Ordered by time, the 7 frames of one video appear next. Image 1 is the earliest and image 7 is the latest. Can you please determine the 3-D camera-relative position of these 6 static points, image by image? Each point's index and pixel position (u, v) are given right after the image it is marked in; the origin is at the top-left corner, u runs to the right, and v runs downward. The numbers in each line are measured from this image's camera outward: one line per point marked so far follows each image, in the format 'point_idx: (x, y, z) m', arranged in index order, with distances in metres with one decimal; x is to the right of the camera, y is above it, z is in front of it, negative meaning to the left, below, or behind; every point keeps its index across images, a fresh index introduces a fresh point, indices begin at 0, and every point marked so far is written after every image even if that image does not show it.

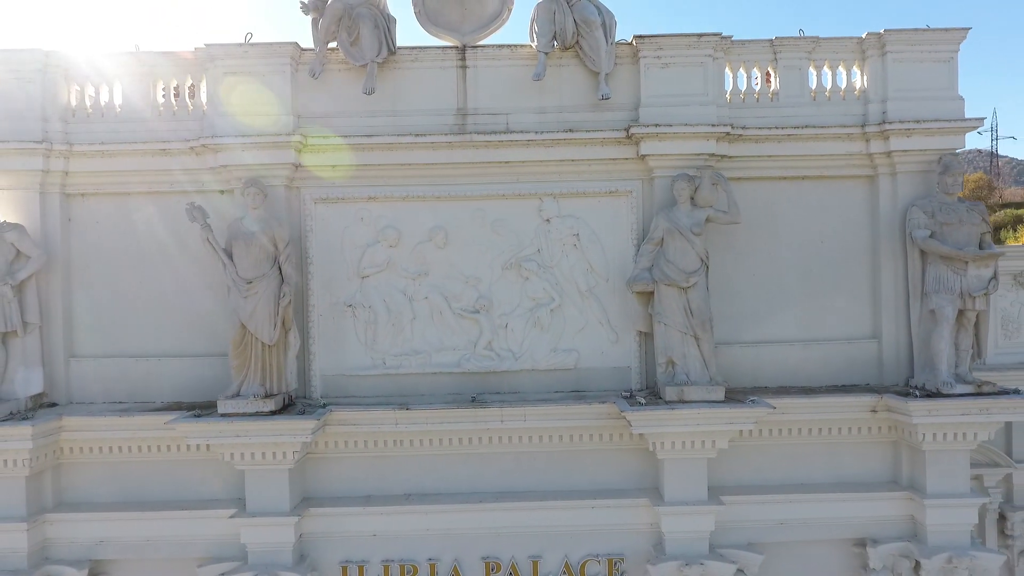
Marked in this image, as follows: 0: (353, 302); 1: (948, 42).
0: (-2.0, -0.2, +7.2) m
1: (+5.3, +3.0, +7.0) m
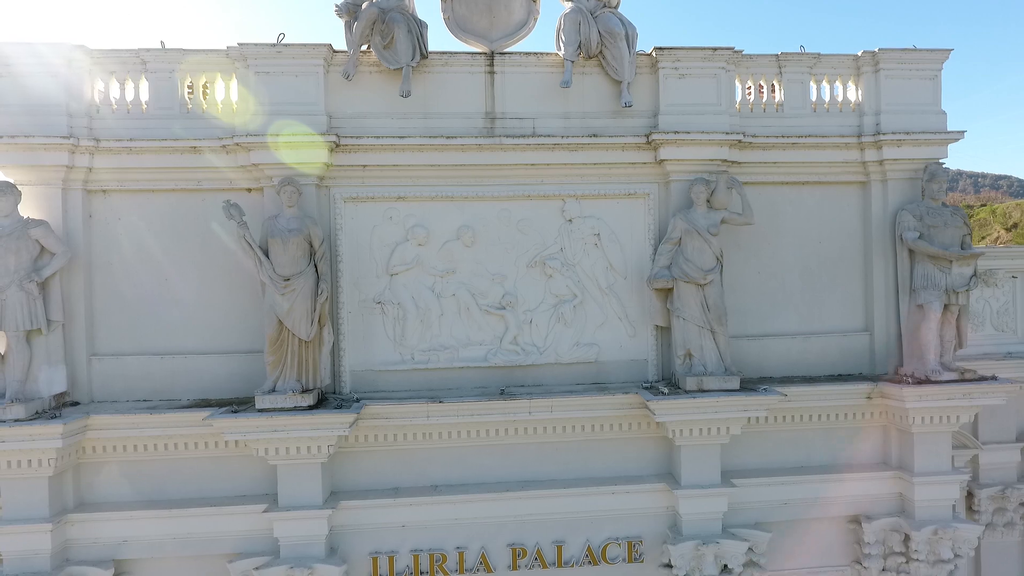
0: (-1.7, -0.1, +7.4) m
1: (+5.6, +3.0, +7.7) m
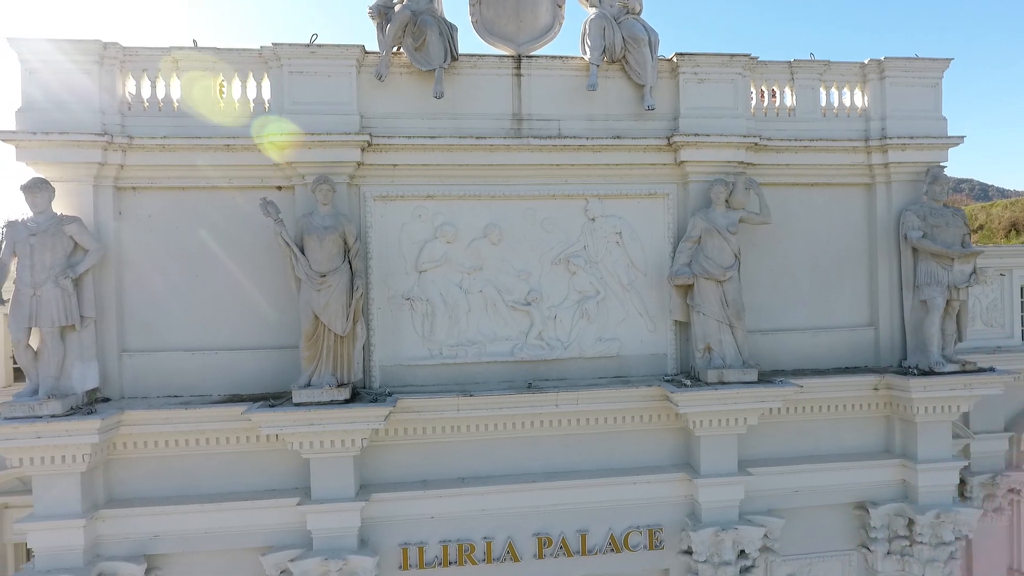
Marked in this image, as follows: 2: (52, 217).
0: (-1.3, -0.1, +7.5) m
1: (+6.0, +3.1, +8.2) m
2: (-5.2, +0.8, +6.5) m
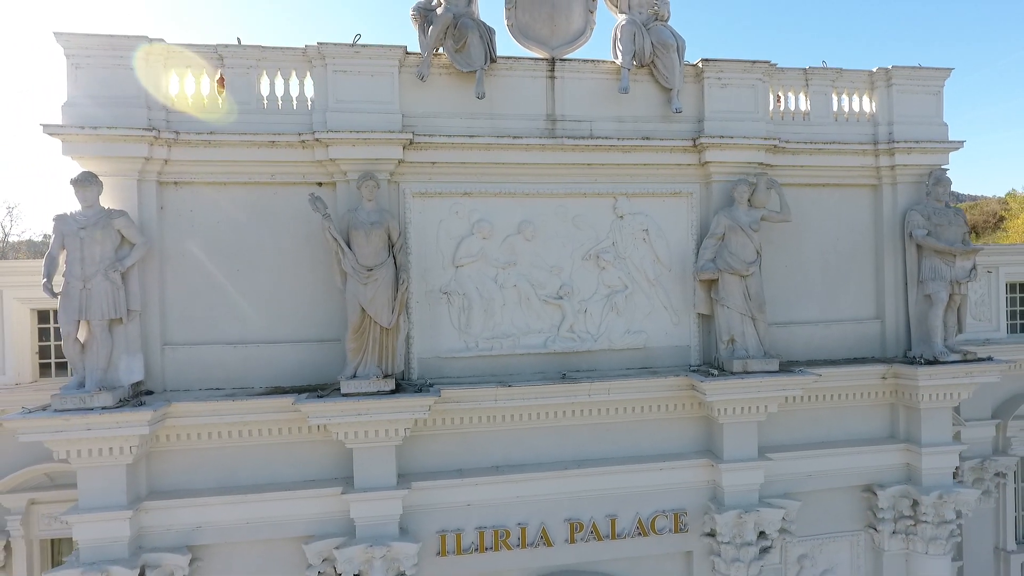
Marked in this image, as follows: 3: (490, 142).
0: (-0.8, 0.0, +7.8) m
1: (+6.4, +3.1, +8.7) m
2: (-4.7, +0.9, +6.6) m
3: (-0.3, +1.9, +7.6) m
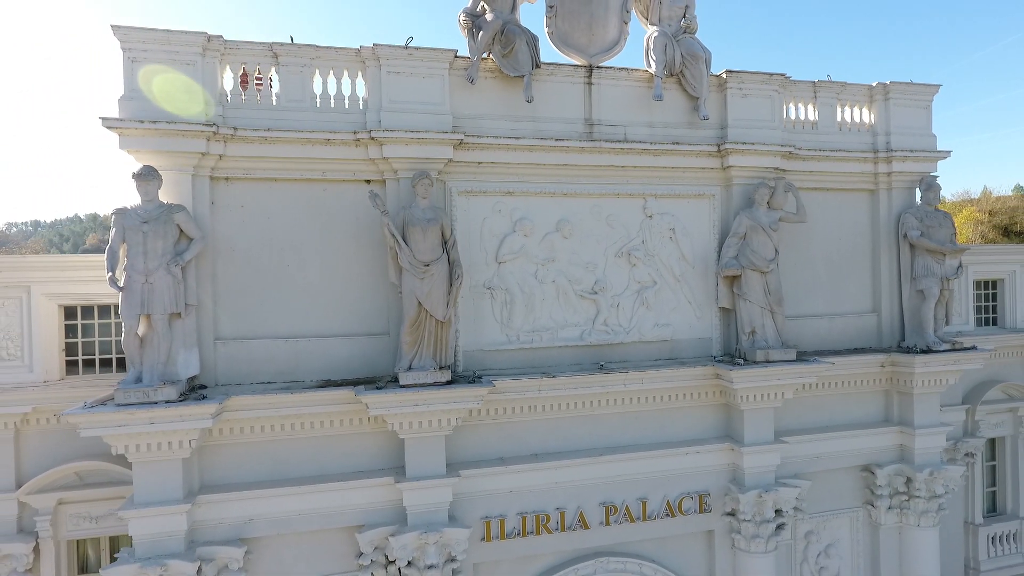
0: (-0.3, 0.0, +8.1) m
1: (+6.9, +3.2, +9.6) m
2: (-4.0, +0.9, +6.6) m
3: (+0.3, +2.0, +8.0) m
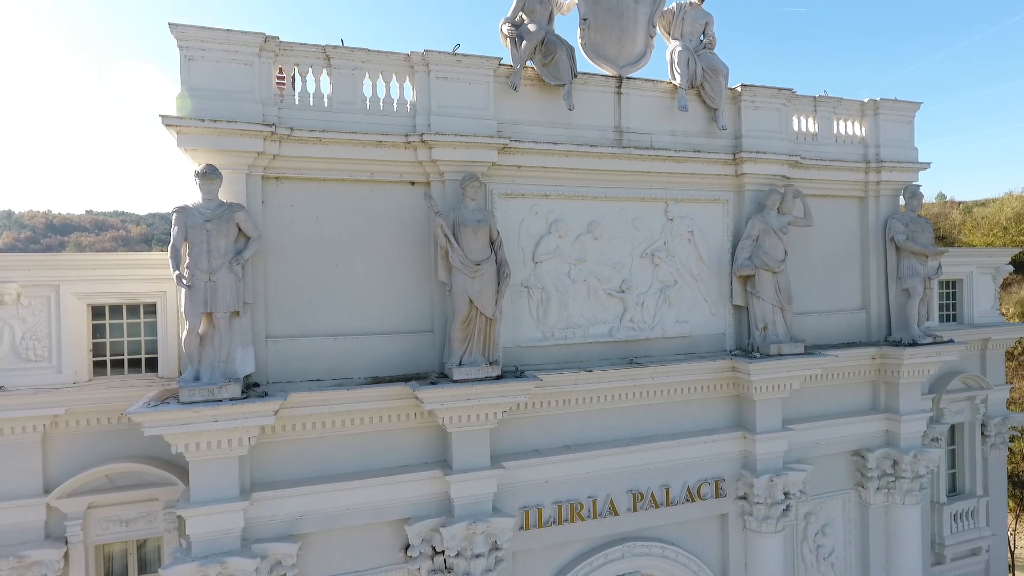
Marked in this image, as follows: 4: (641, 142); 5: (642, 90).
0: (+0.3, +0.1, +8.4) m
1: (+7.2, +3.2, +10.6) m
2: (-3.3, +1.0, +6.6) m
3: (+0.8, +2.0, +8.4) m
4: (+2.0, +2.2, +8.9) m
5: (+2.0, +3.0, +8.9) m
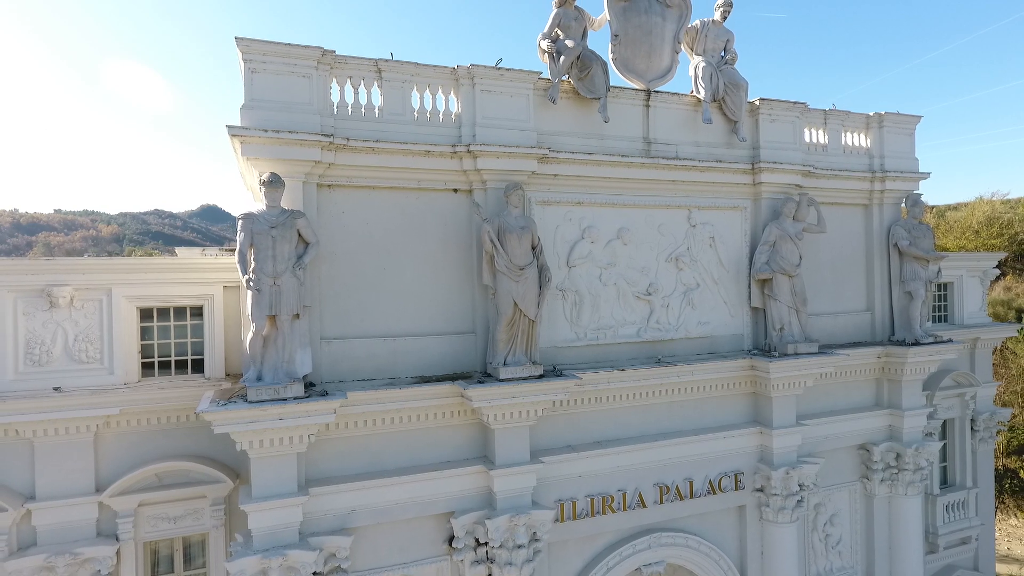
0: (+0.8, 0.0, +8.8) m
1: (+7.7, +3.2, +11.2) m
2: (-2.7, +0.9, +6.9) m
3: (+1.4, +2.0, +8.8) m
4: (+2.5, +2.2, +9.3) m
5: (+2.5, +3.0, +9.3) m
